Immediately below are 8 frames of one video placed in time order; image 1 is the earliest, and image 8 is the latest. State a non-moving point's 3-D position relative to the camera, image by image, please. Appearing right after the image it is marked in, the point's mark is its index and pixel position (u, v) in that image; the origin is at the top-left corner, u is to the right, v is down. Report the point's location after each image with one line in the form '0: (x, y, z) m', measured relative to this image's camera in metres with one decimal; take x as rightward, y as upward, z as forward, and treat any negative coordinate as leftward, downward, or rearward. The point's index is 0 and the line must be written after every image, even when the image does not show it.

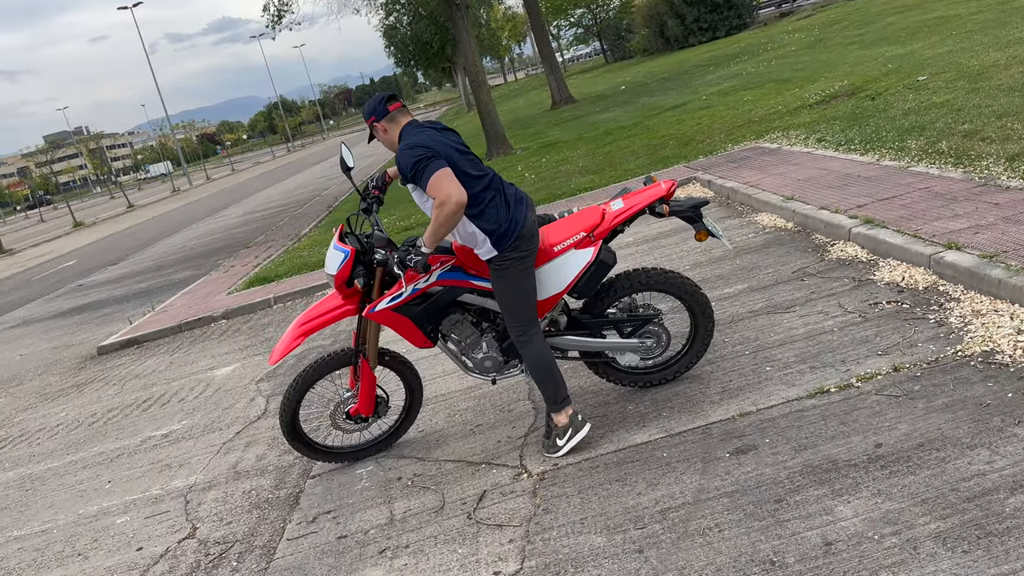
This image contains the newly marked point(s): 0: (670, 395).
0: (+0.9, -0.6, +4.8) m
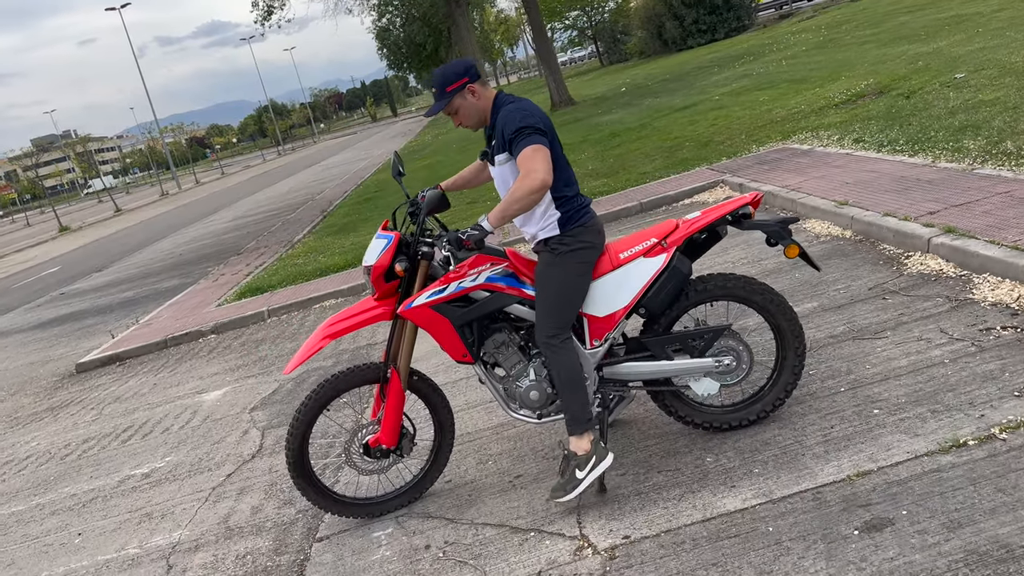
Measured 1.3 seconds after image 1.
0: (+1.2, -0.7, +4.0) m
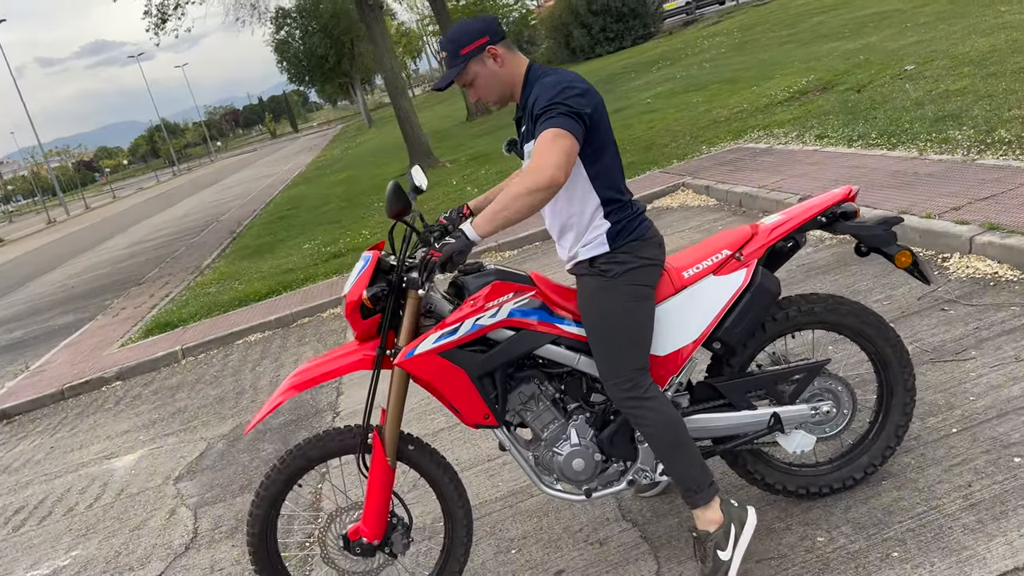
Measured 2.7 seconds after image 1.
0: (+1.3, -0.8, +3.1) m
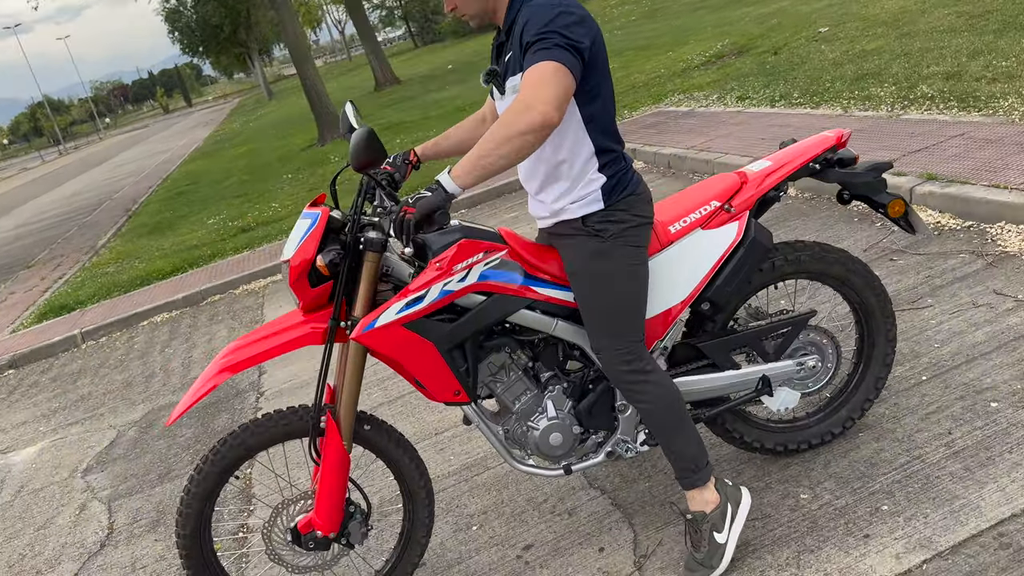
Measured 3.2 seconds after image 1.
0: (+1.2, -0.6, +2.9) m
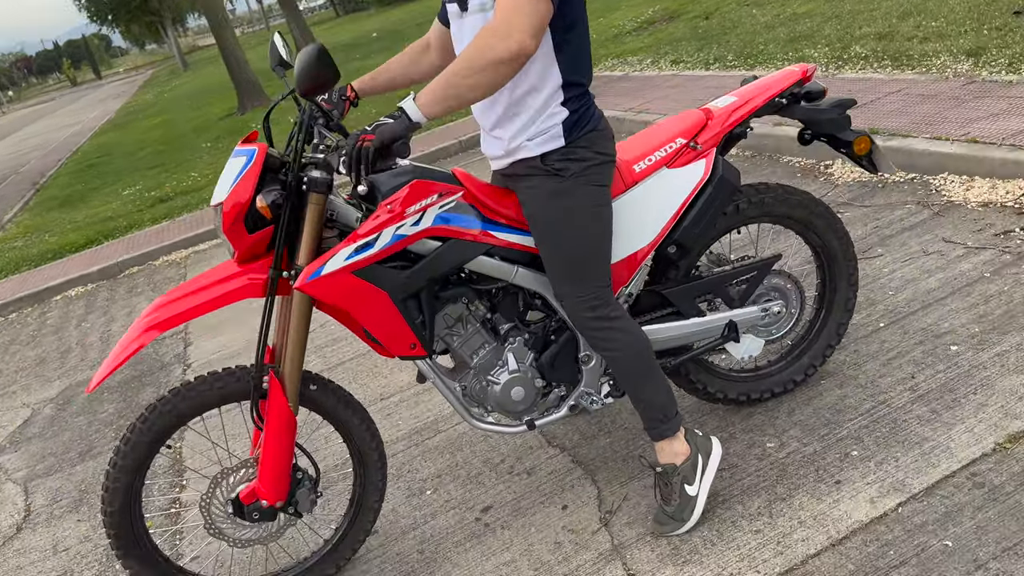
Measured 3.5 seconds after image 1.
0: (+1.1, -0.4, +2.9) m
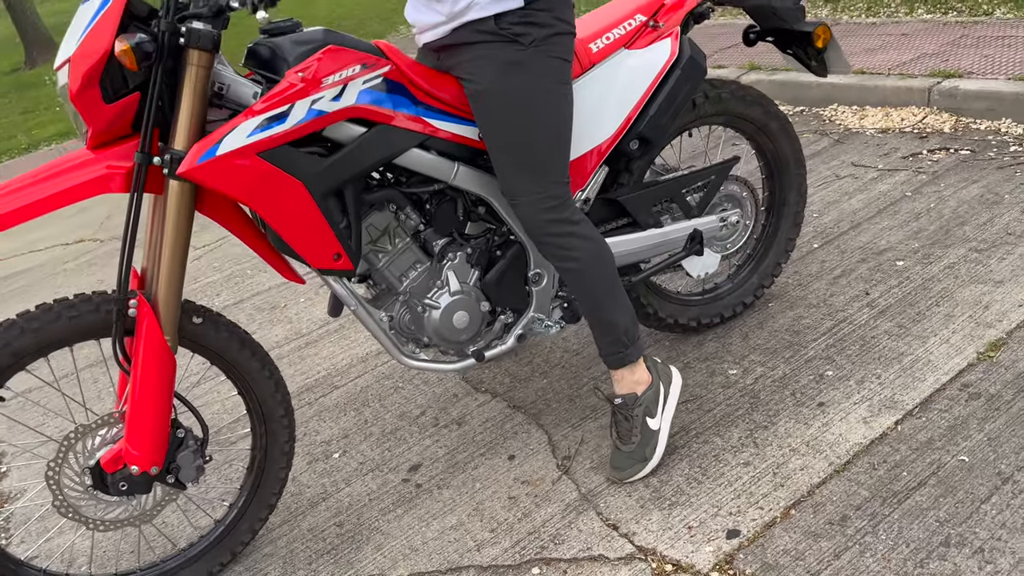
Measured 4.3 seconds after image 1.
0: (+0.8, -0.1, +2.6) m
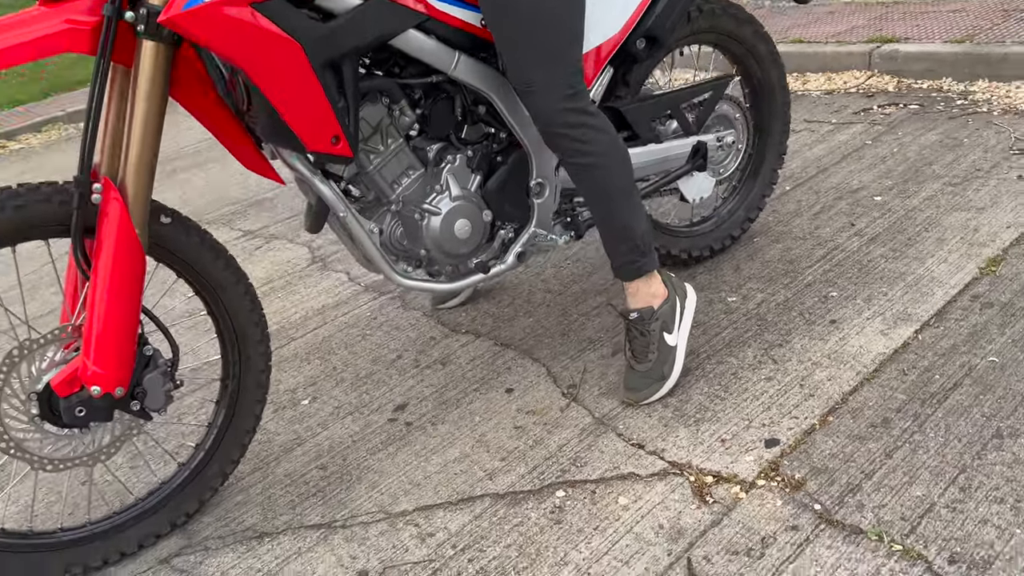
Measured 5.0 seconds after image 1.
0: (+0.8, +0.1, +2.5) m
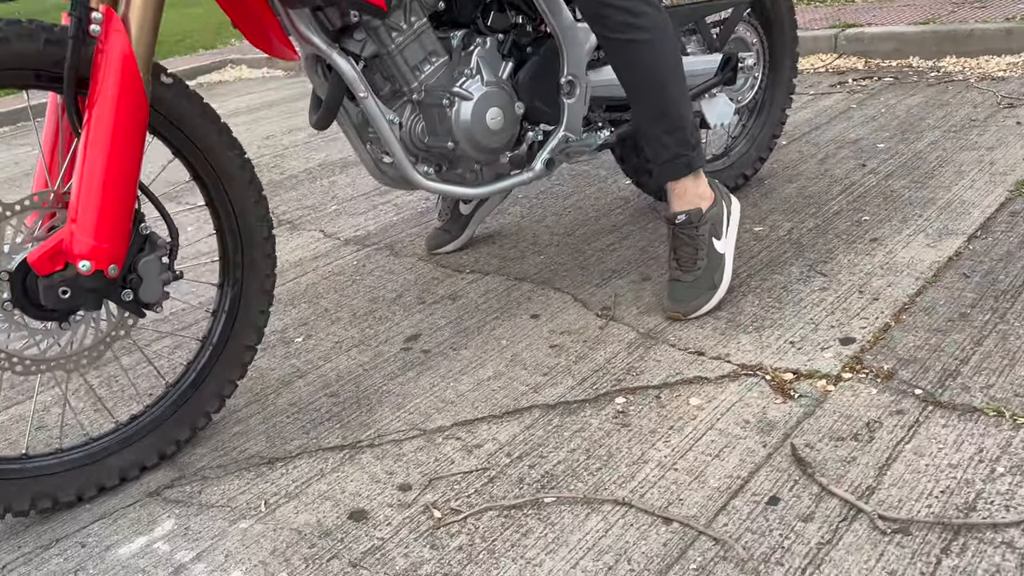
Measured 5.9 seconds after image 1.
0: (+0.8, +0.3, +2.4) m
